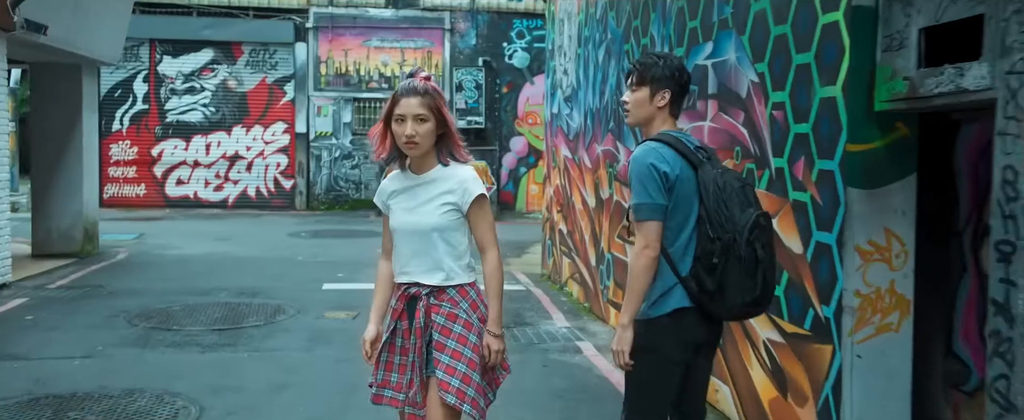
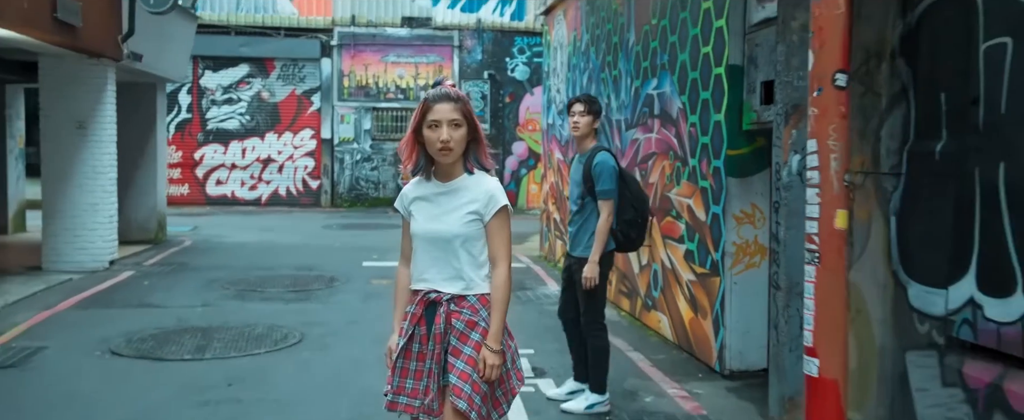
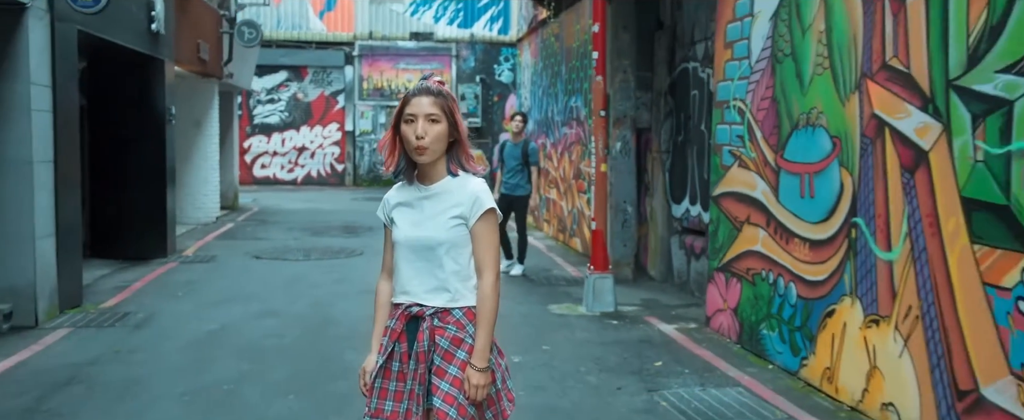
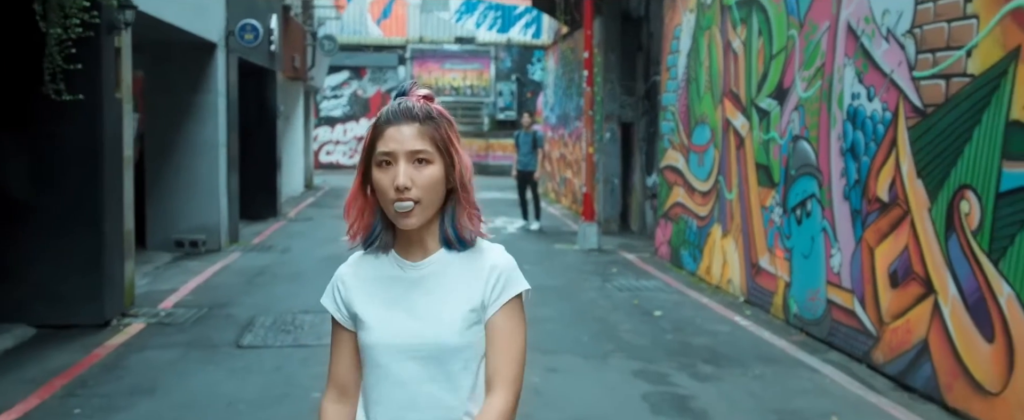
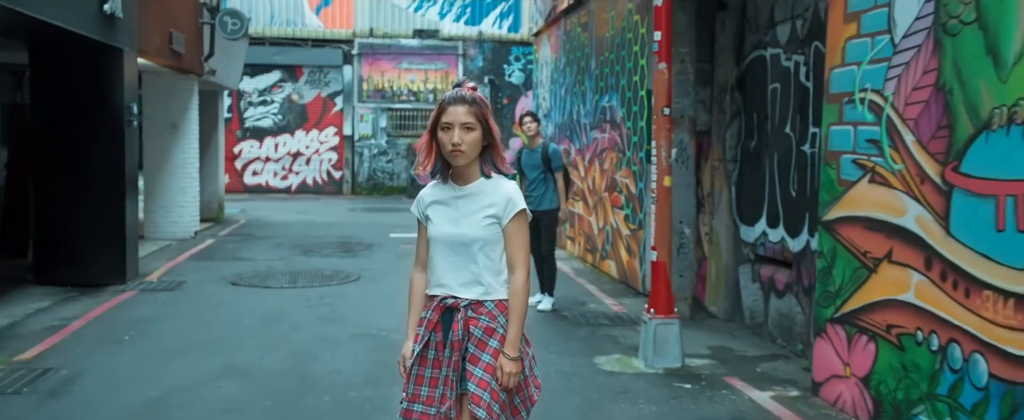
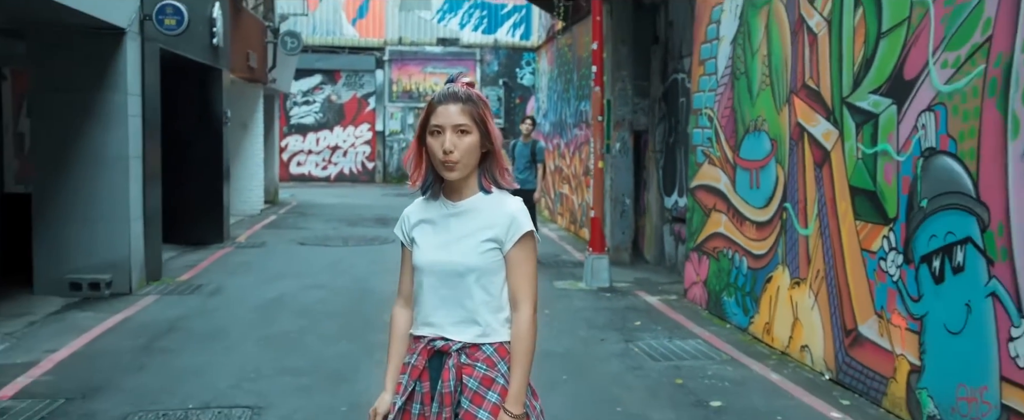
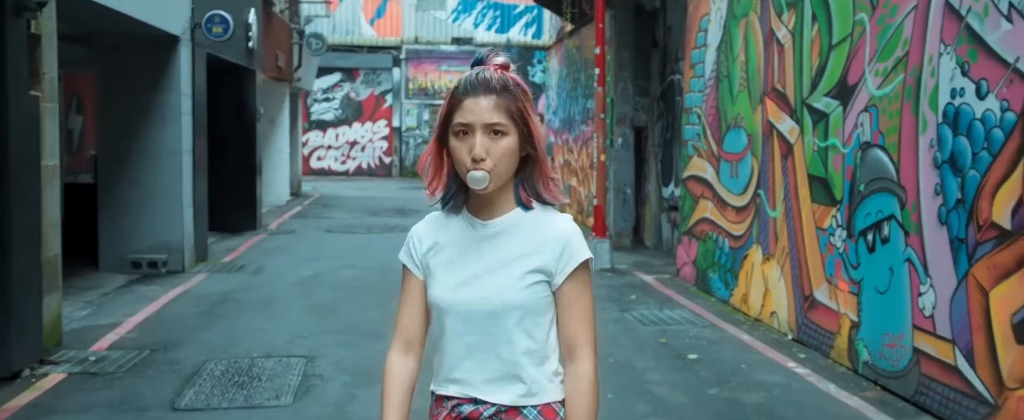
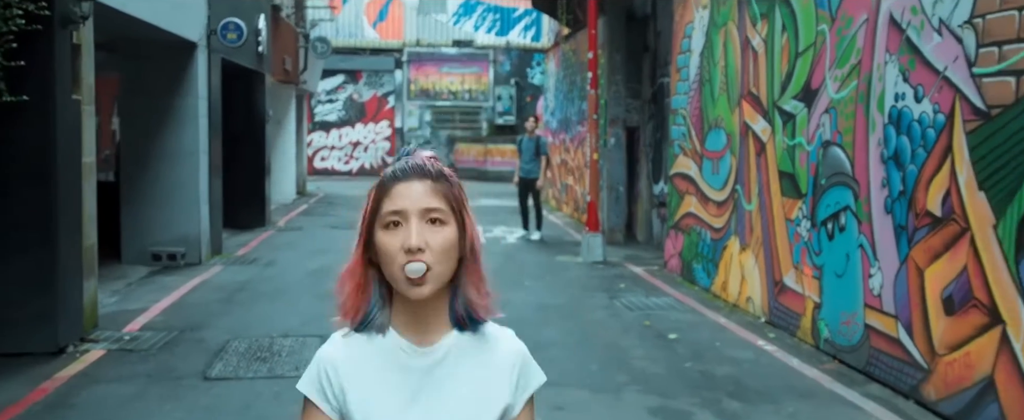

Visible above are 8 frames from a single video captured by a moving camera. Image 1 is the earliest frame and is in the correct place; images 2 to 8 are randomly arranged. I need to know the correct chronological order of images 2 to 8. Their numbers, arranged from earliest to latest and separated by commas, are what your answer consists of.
2, 5, 3, 6, 7, 8, 4
